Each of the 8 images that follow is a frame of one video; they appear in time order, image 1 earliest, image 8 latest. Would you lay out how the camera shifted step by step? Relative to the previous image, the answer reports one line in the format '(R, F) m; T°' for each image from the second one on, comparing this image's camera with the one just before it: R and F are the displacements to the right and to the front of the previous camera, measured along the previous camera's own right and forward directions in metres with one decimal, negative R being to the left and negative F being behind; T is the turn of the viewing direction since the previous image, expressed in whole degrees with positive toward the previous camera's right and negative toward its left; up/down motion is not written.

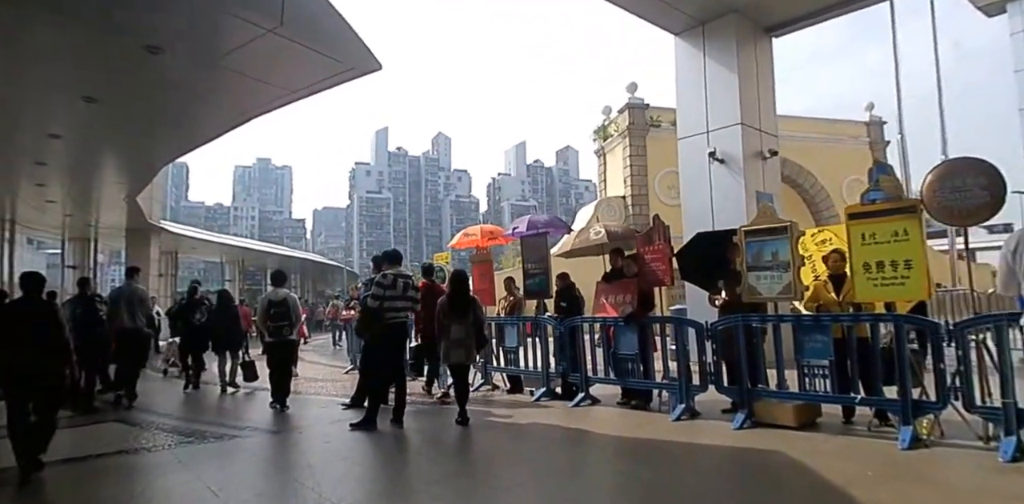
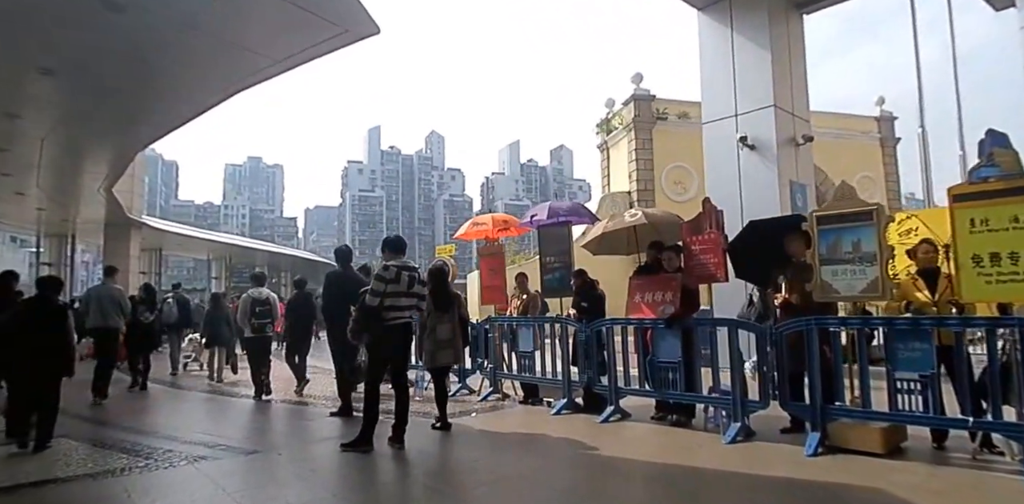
(-0.3, +1.0) m; +1°
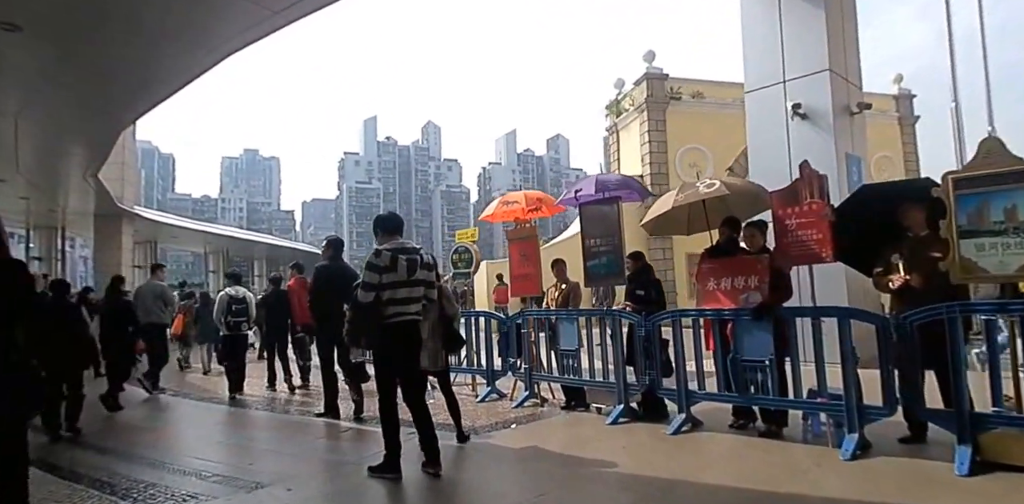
(-0.4, +1.0) m; 0°
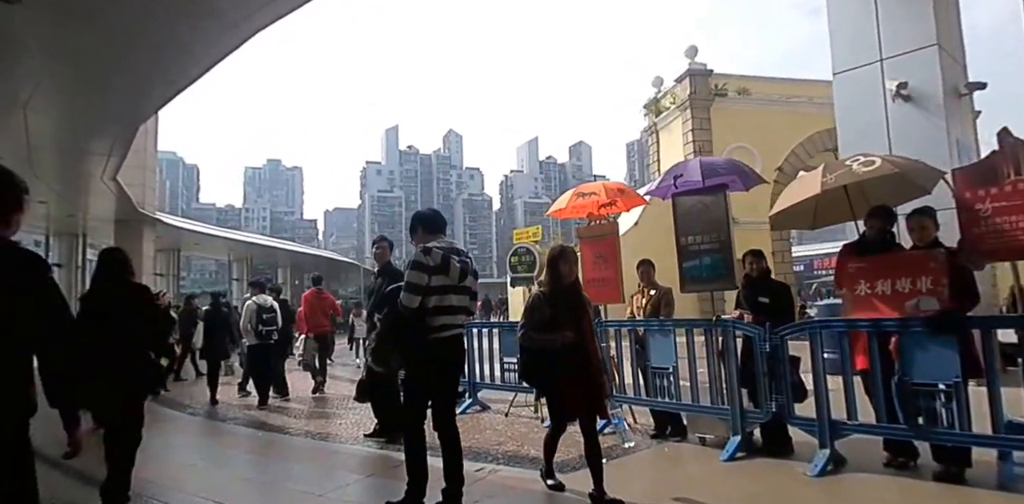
(-0.5, +0.9) m; -2°
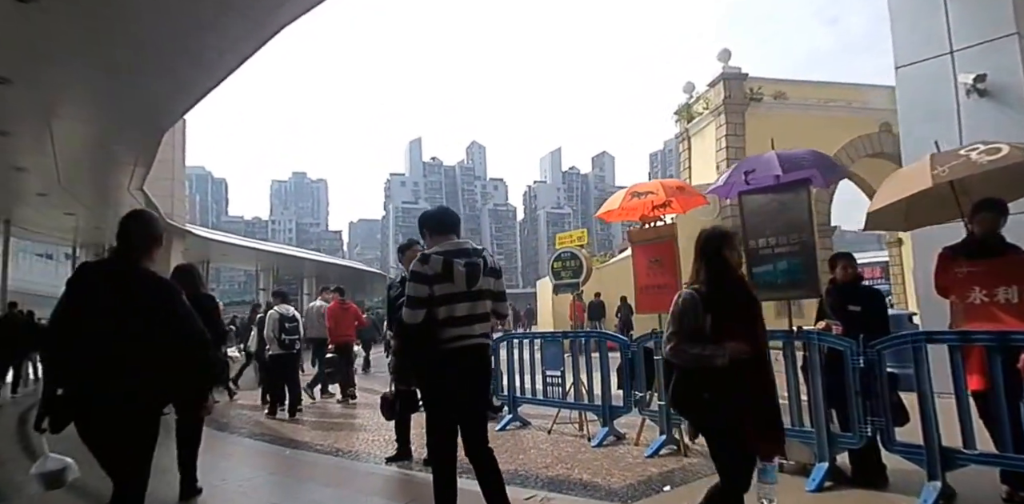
(-0.2, +0.4) m; -2°
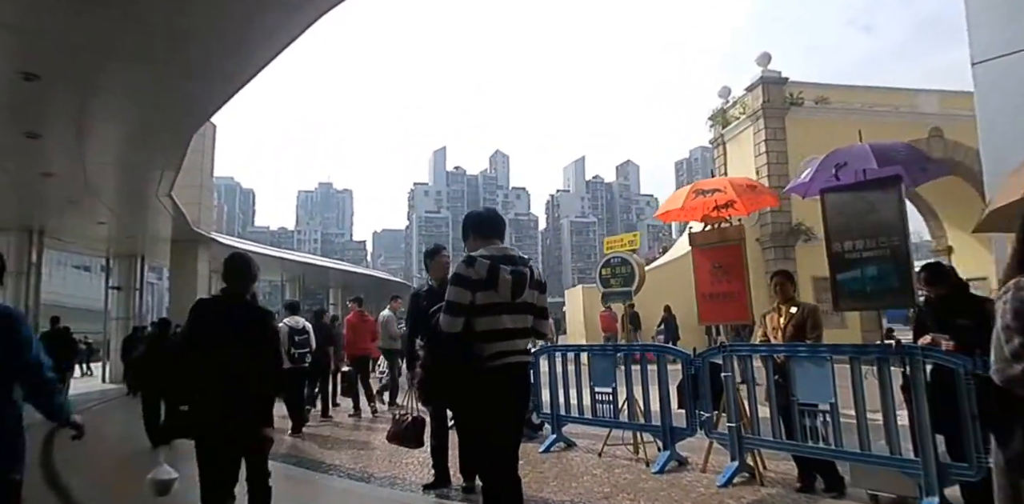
(-0.2, +0.4) m; -2°
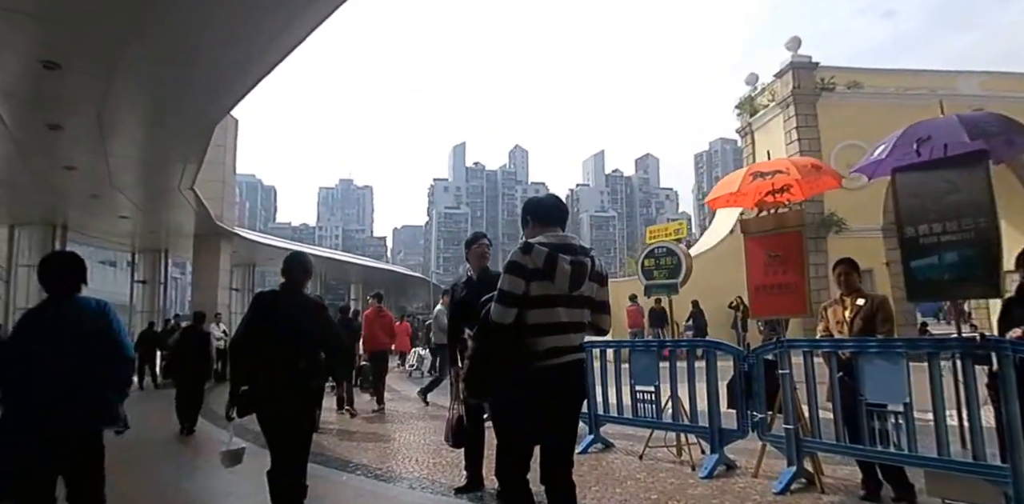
(-0.1, +0.3) m; -2°
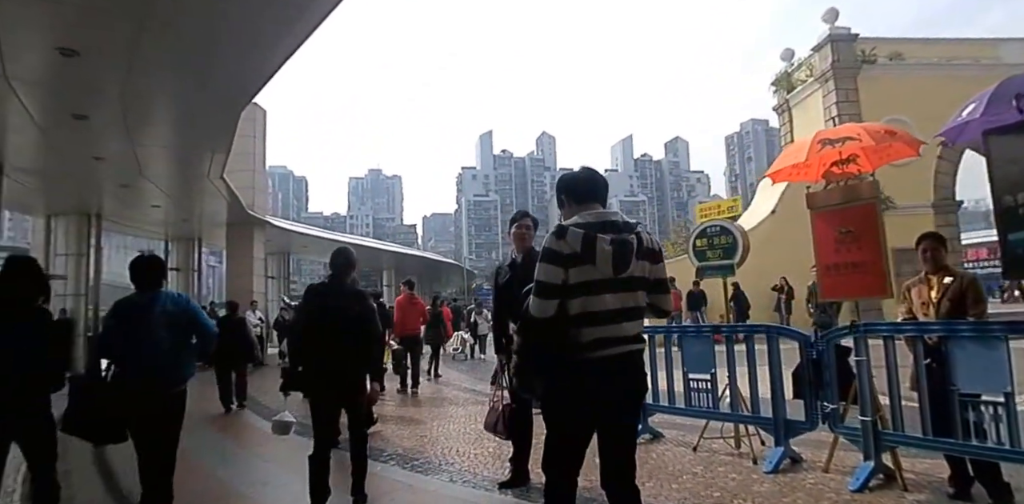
(-0.1, +0.3) m; -3°
